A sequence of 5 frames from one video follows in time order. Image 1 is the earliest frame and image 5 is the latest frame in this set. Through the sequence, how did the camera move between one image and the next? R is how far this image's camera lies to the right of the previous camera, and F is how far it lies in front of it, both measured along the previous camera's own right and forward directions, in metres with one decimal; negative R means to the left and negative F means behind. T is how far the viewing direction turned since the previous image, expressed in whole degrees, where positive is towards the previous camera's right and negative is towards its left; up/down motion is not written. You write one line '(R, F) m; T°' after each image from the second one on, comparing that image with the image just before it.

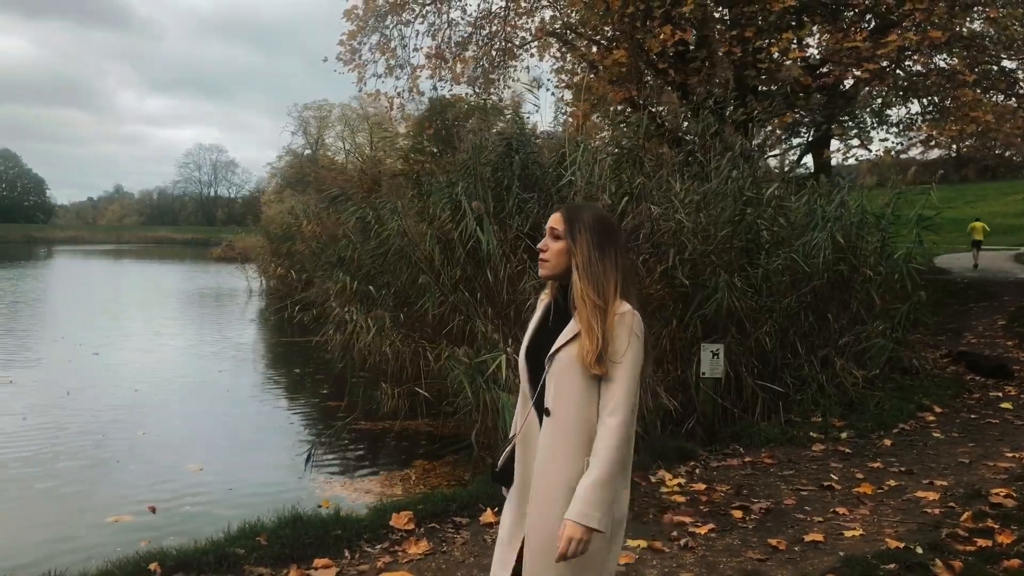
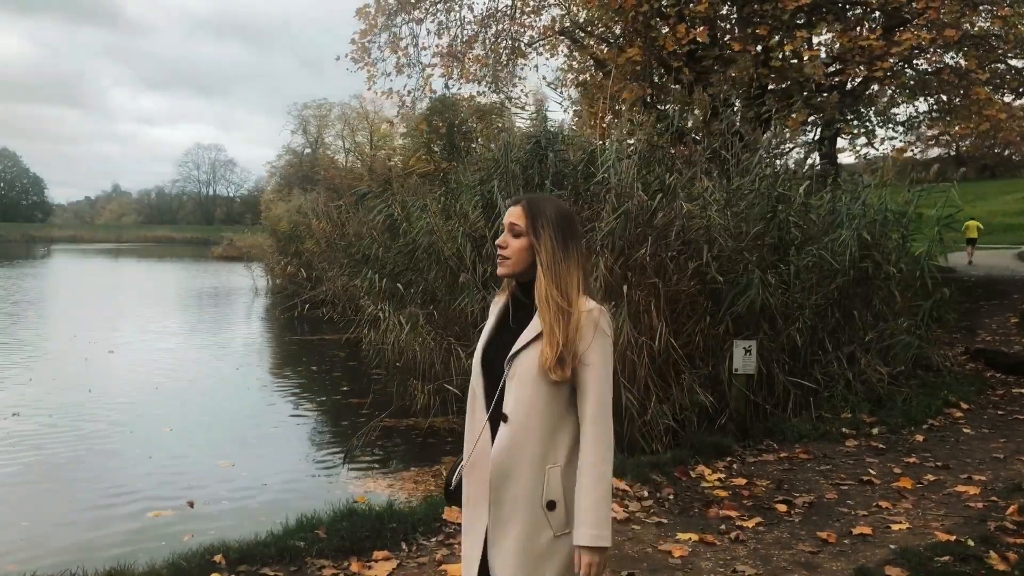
(-0.3, 0.0) m; 0°
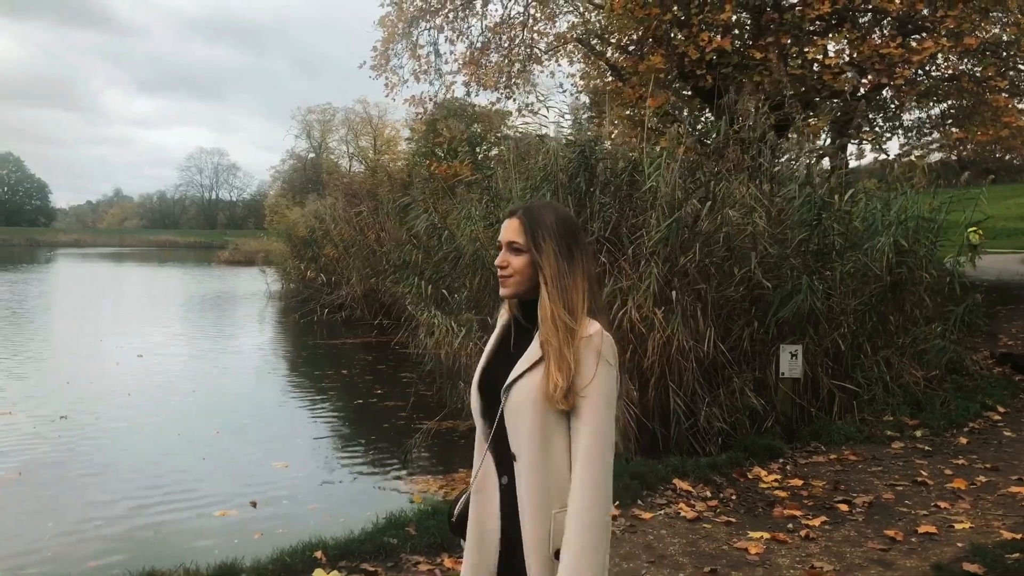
(-0.4, -0.2) m; 0°
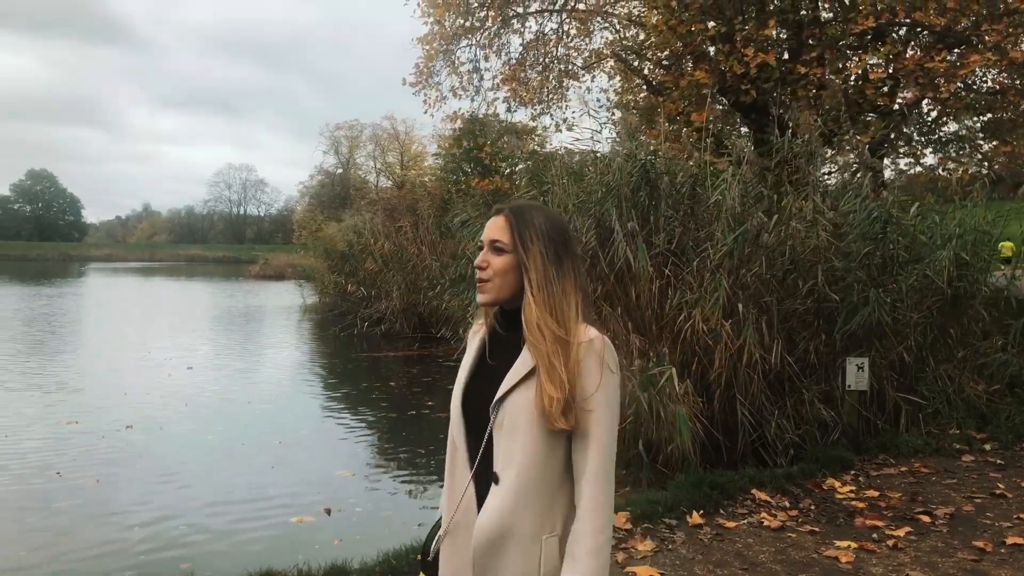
(-0.4, -0.1) m; -2°
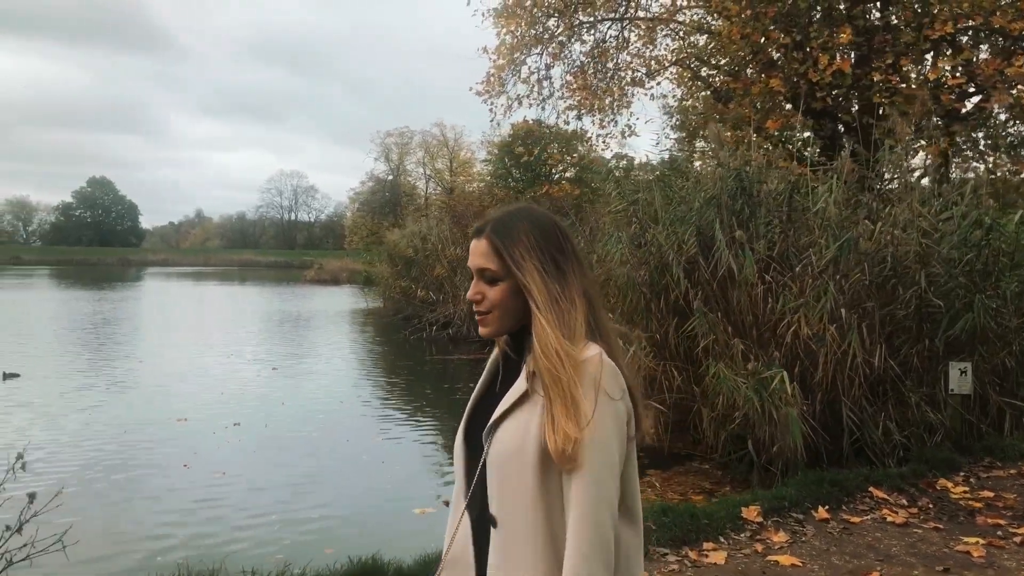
(-0.5, -0.3) m; -3°
